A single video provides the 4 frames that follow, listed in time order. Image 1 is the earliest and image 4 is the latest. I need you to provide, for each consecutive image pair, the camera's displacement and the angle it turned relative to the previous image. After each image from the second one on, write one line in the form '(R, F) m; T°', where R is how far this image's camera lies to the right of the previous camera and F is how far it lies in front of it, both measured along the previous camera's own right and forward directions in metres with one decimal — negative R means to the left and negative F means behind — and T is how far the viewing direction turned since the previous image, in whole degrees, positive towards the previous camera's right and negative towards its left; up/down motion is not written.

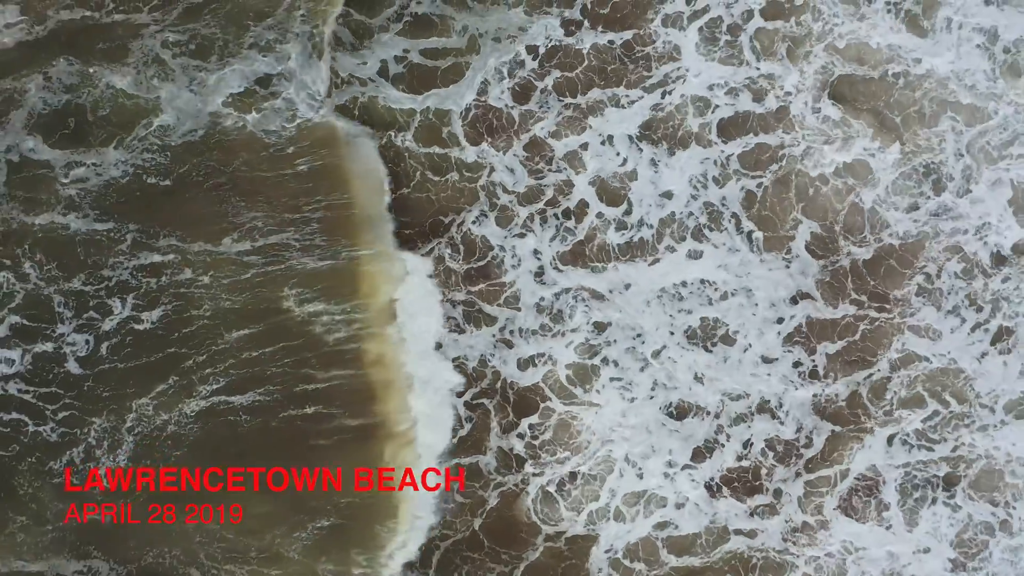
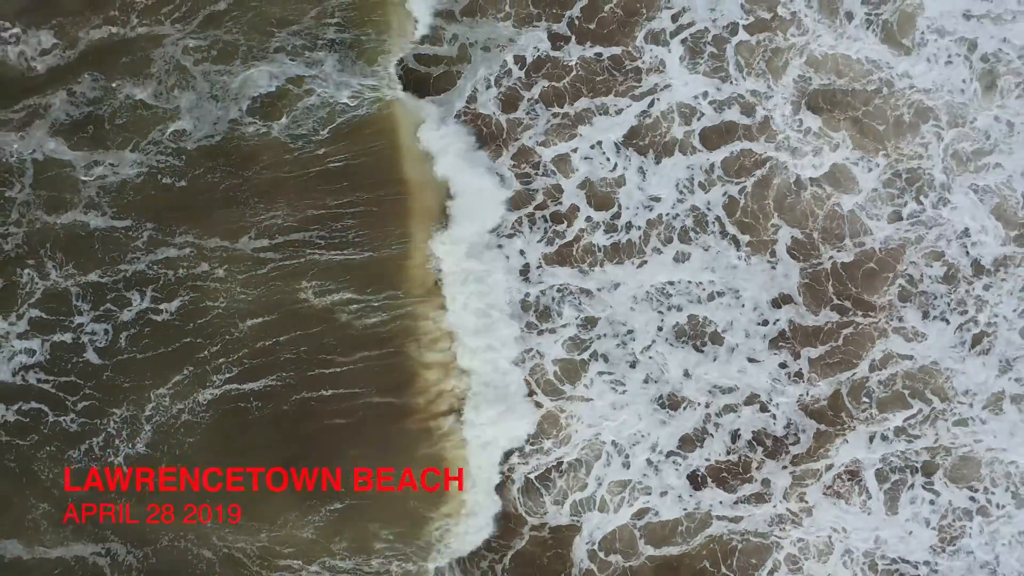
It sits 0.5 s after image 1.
(+0.4, -0.9) m; 0°
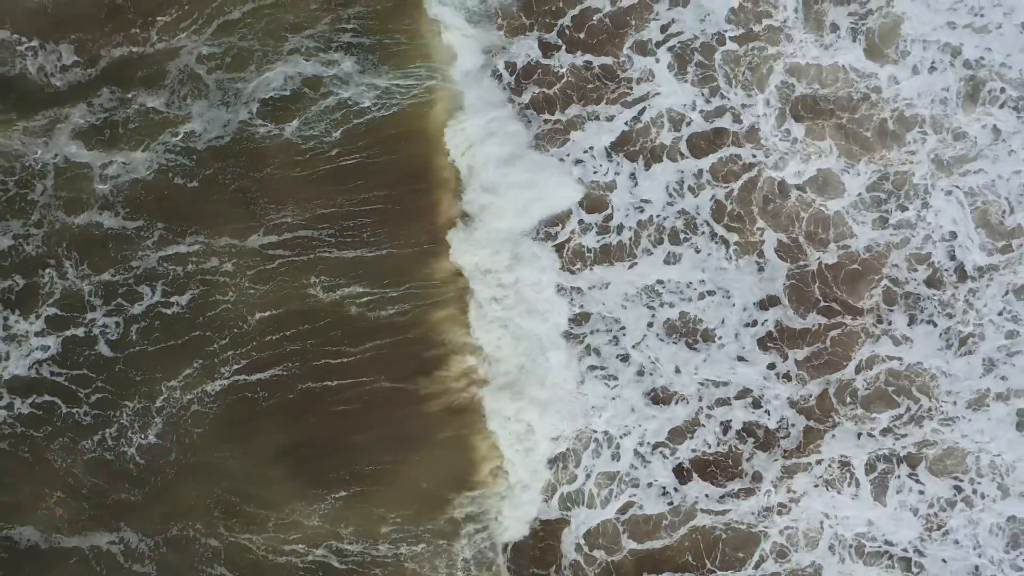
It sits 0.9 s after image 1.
(+0.4, -0.8) m; -1°
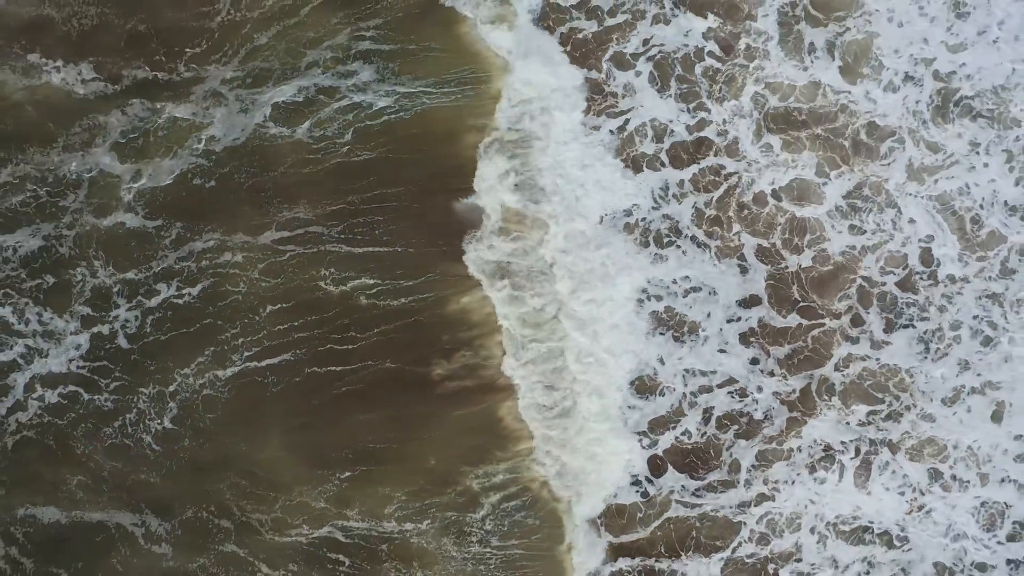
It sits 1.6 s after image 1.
(+0.6, -1.4) m; -1°
